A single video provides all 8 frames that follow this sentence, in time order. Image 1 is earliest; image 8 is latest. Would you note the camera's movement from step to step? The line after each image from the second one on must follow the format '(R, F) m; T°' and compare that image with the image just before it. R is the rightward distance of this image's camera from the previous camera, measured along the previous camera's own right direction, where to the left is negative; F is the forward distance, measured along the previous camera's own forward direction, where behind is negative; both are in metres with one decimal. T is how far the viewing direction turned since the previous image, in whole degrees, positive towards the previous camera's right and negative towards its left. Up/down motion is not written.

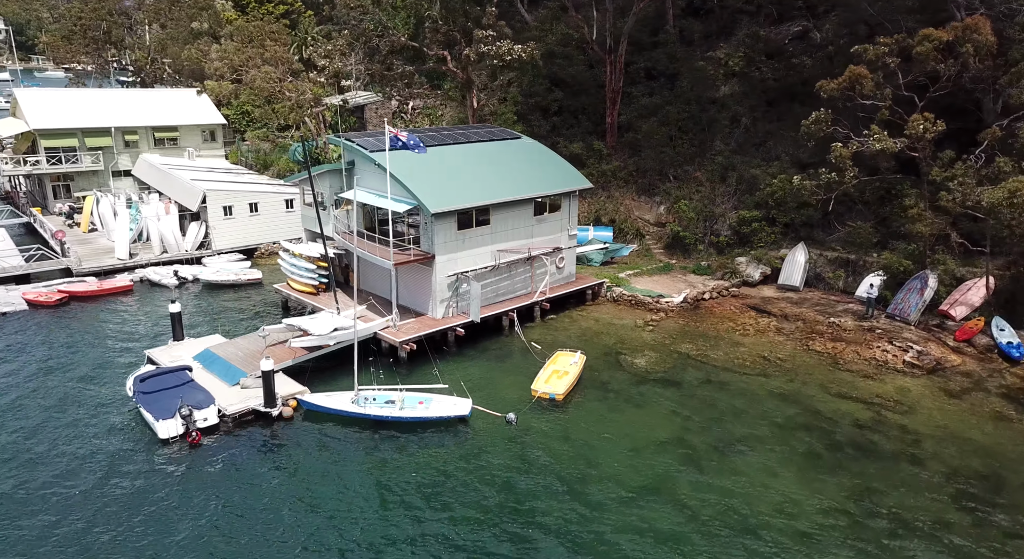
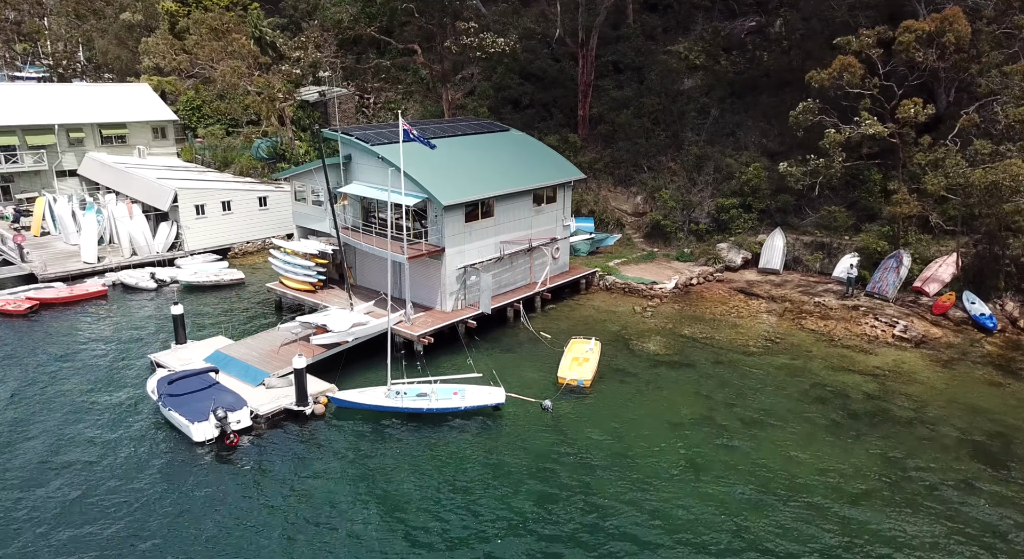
(-3.3, +0.1) m; +6°
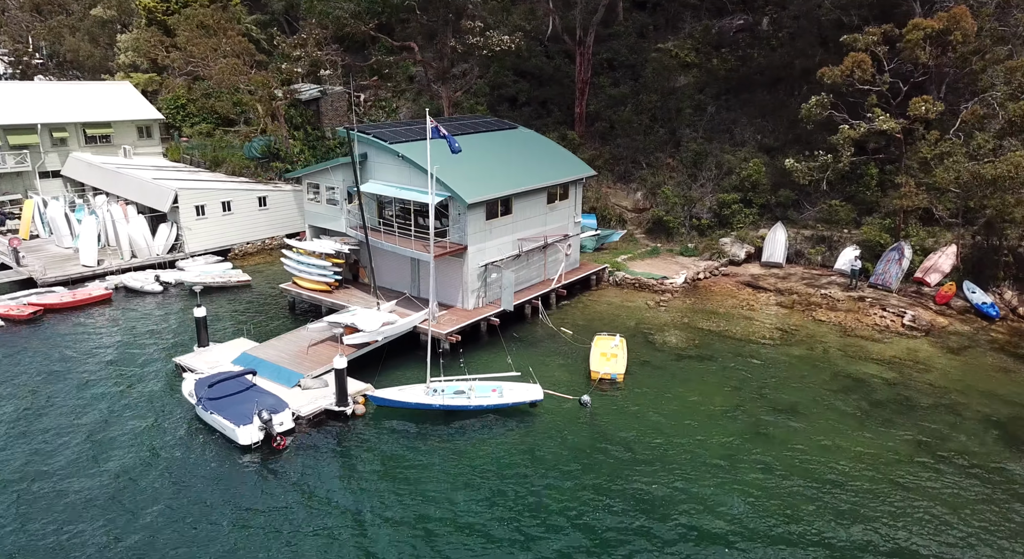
(-2.3, 0.0) m; +3°
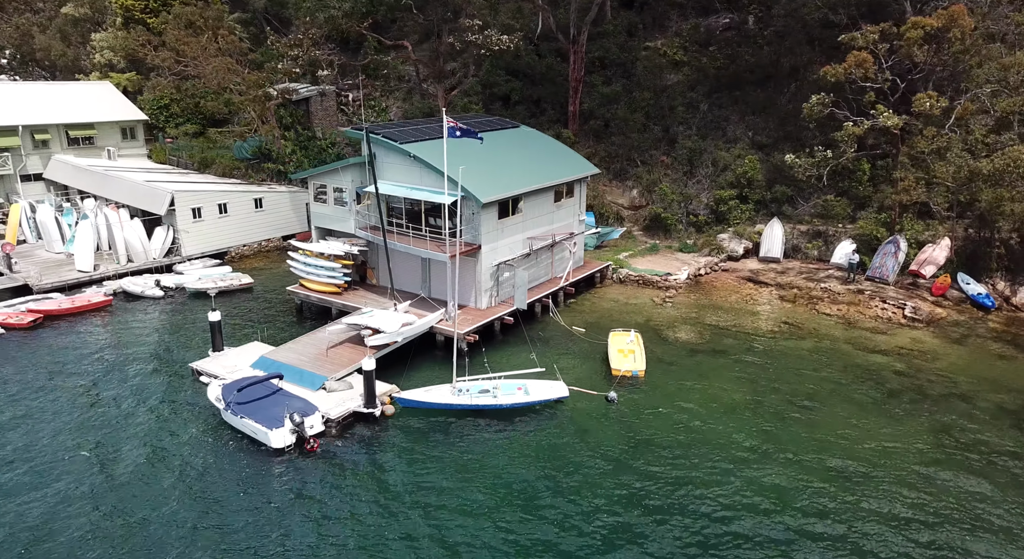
(-1.7, 0.0) m; +2°
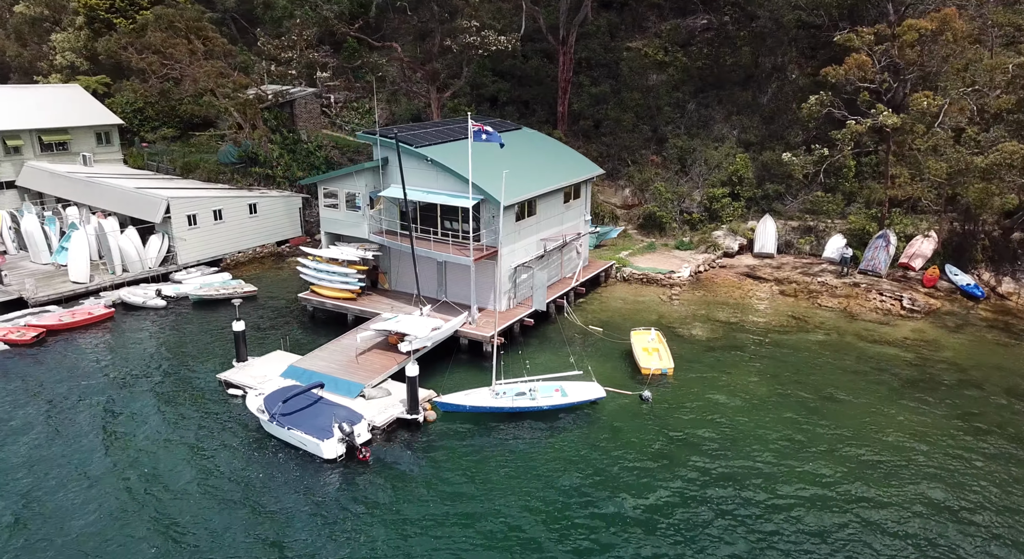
(-2.6, -0.1) m; +4°
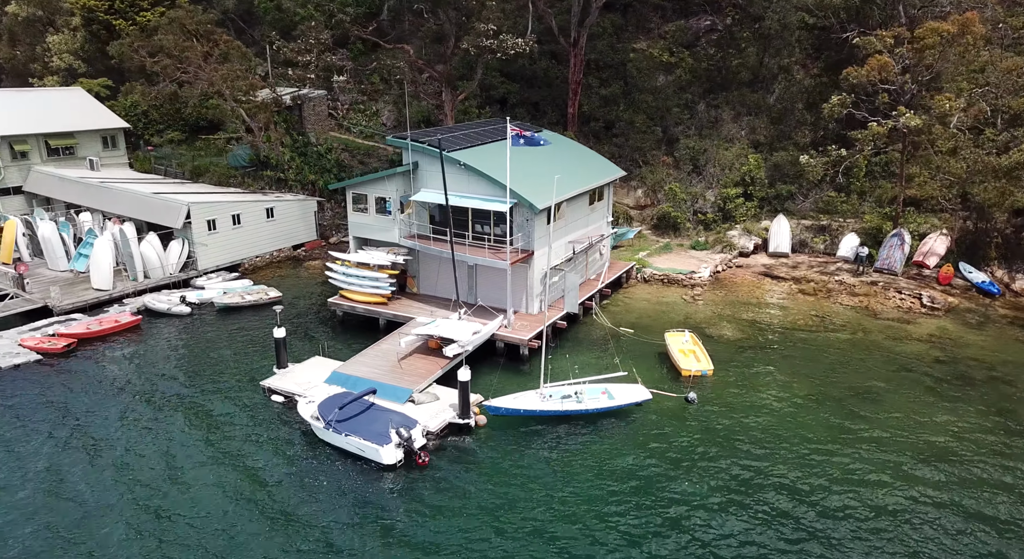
(-2.0, -0.1) m; +1°
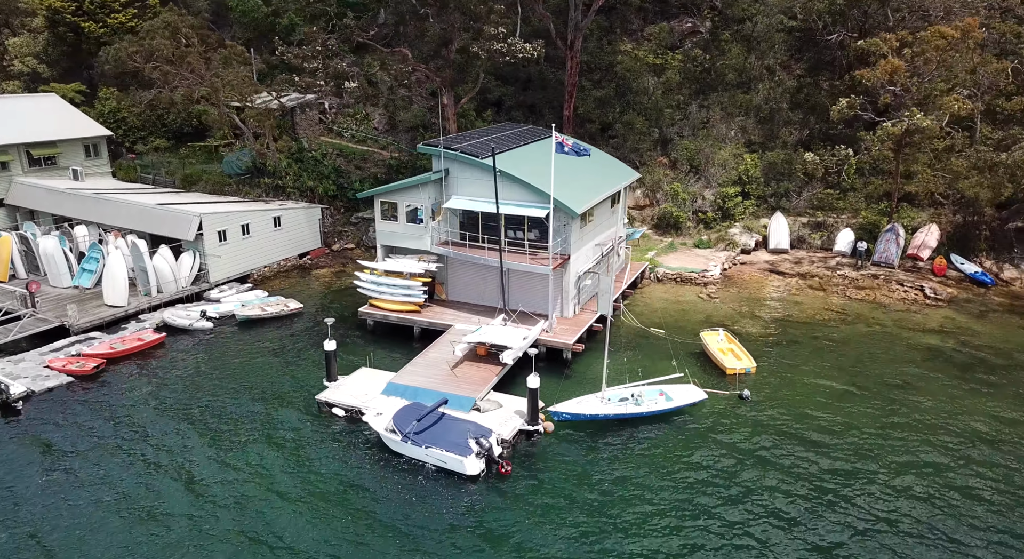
(-3.5, -0.1) m; +4°
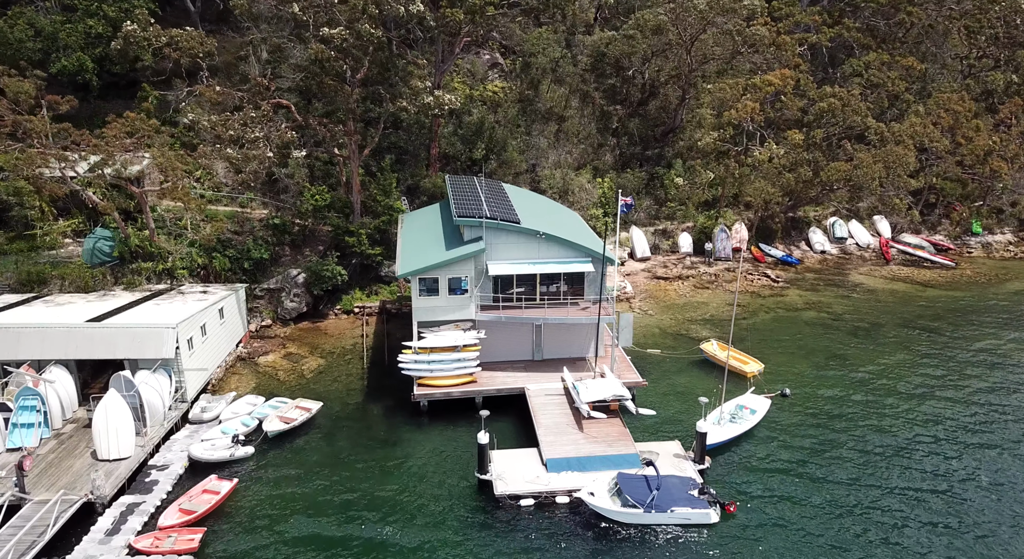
(-16.2, +1.8) m; +28°
